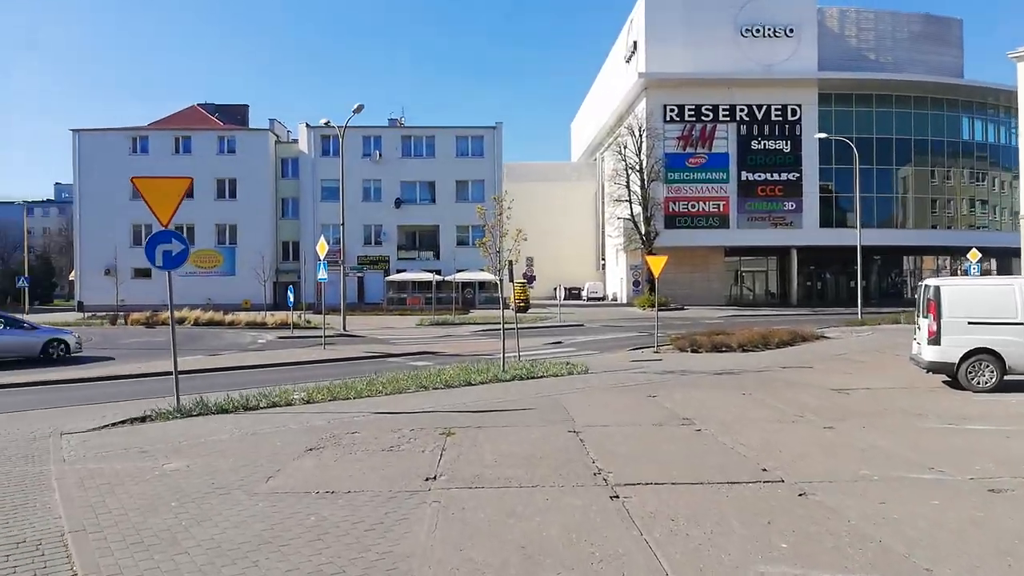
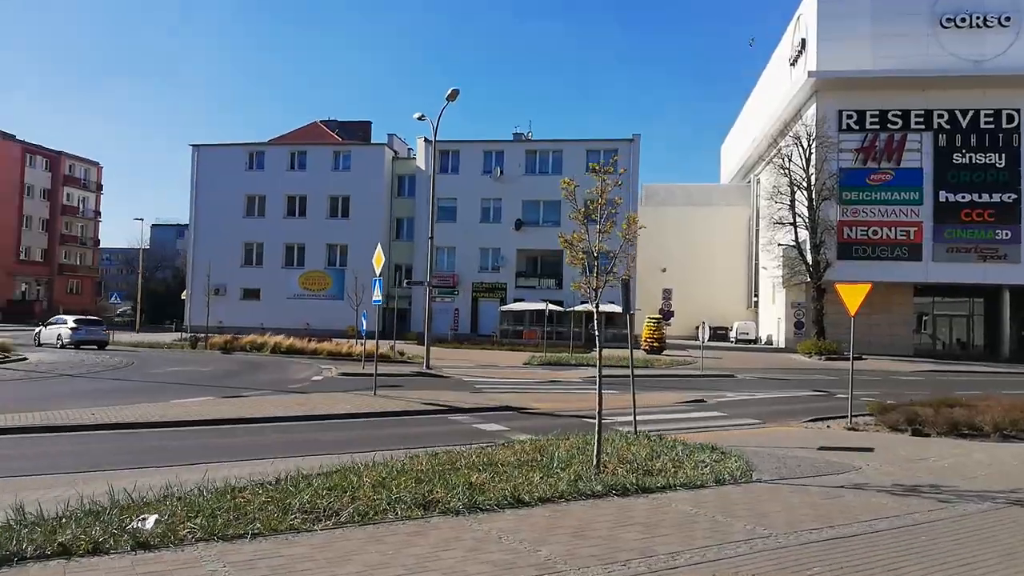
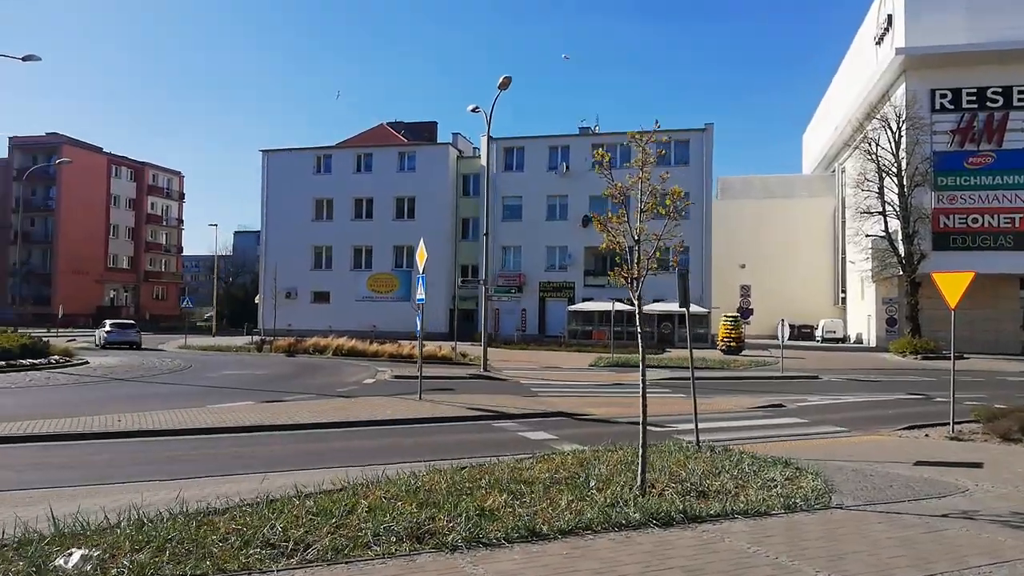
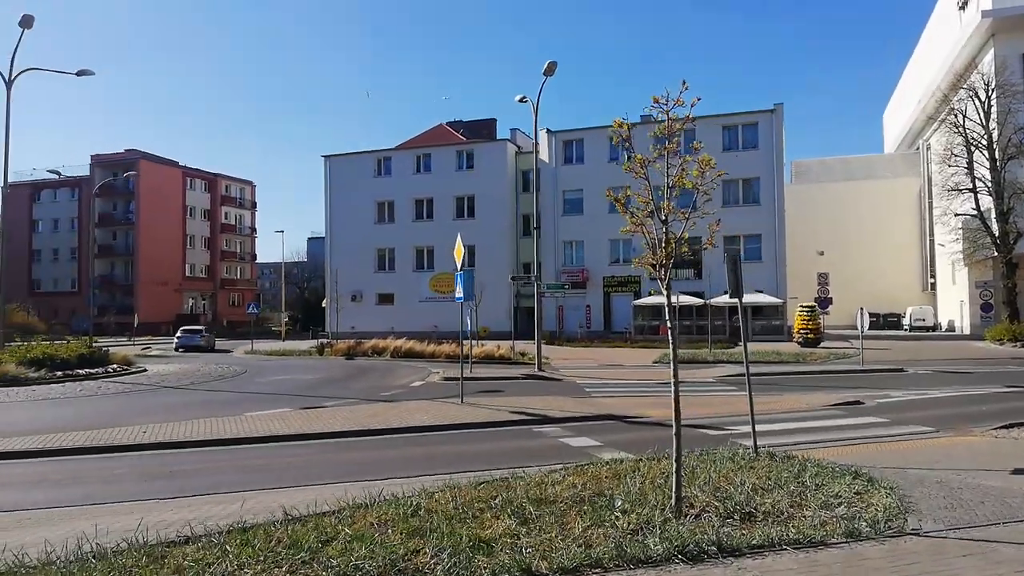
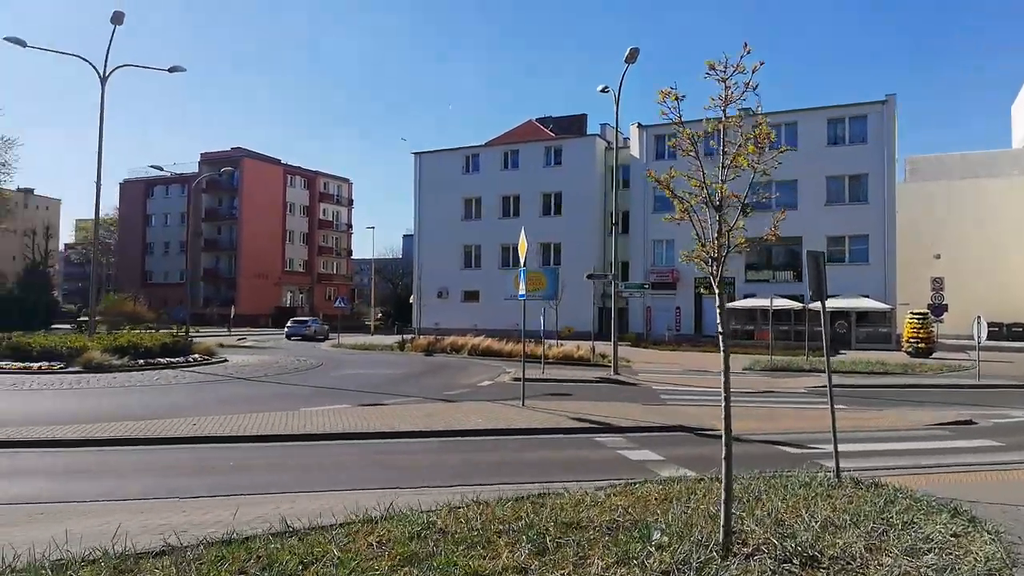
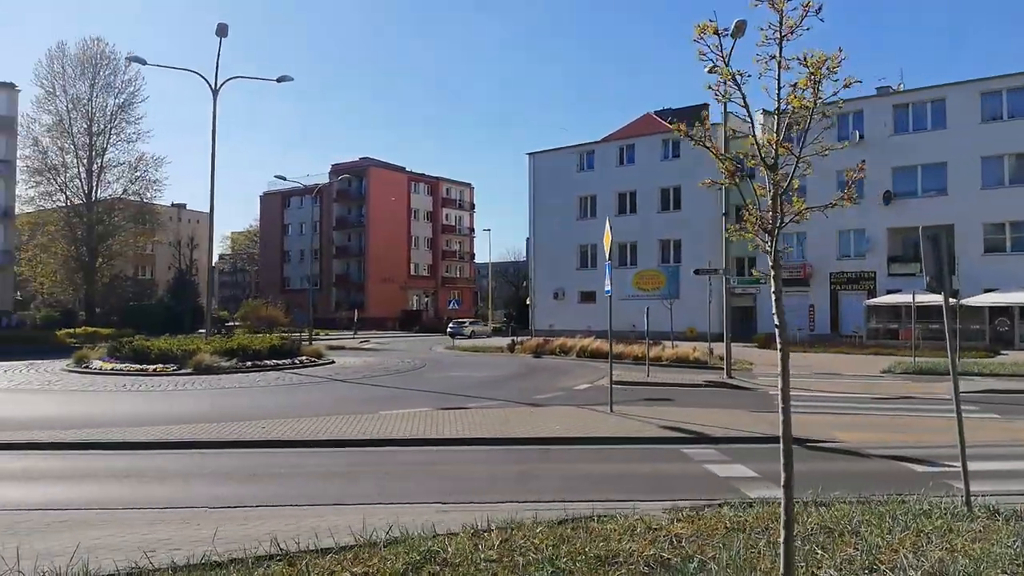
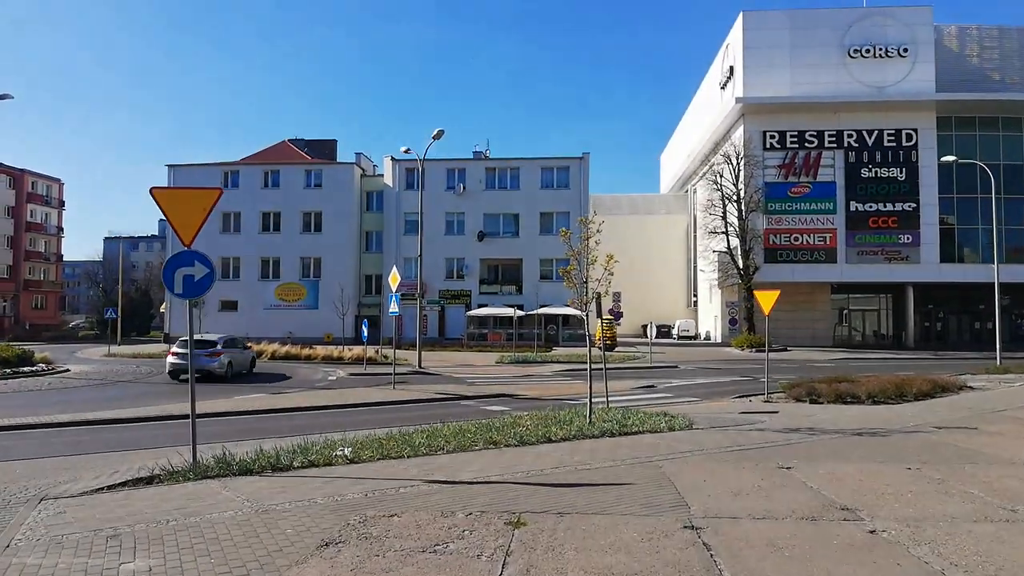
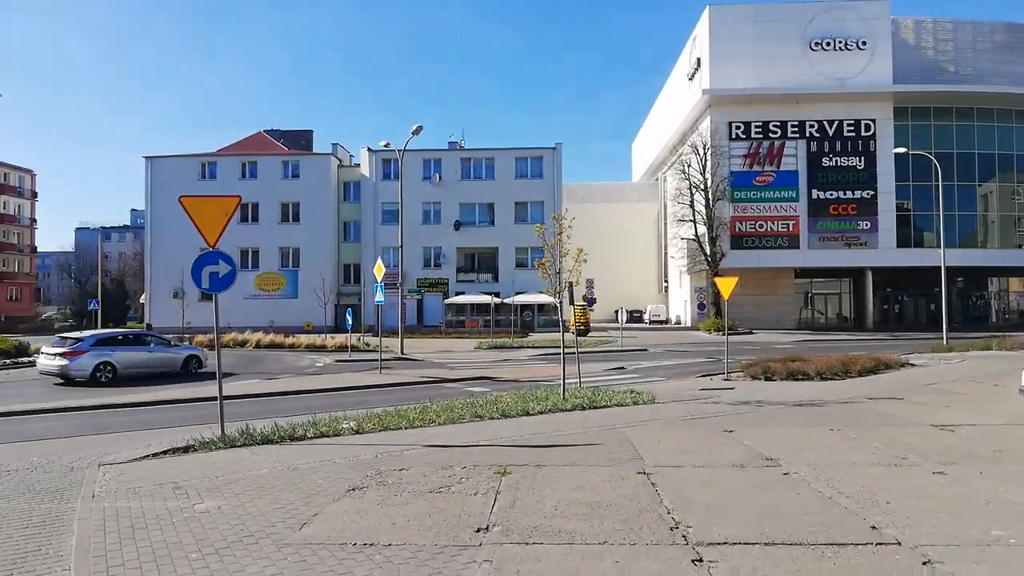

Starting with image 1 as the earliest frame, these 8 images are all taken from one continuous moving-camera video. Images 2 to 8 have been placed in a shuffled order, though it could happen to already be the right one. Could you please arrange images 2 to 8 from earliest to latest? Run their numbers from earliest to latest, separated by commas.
8, 7, 2, 3, 4, 5, 6
